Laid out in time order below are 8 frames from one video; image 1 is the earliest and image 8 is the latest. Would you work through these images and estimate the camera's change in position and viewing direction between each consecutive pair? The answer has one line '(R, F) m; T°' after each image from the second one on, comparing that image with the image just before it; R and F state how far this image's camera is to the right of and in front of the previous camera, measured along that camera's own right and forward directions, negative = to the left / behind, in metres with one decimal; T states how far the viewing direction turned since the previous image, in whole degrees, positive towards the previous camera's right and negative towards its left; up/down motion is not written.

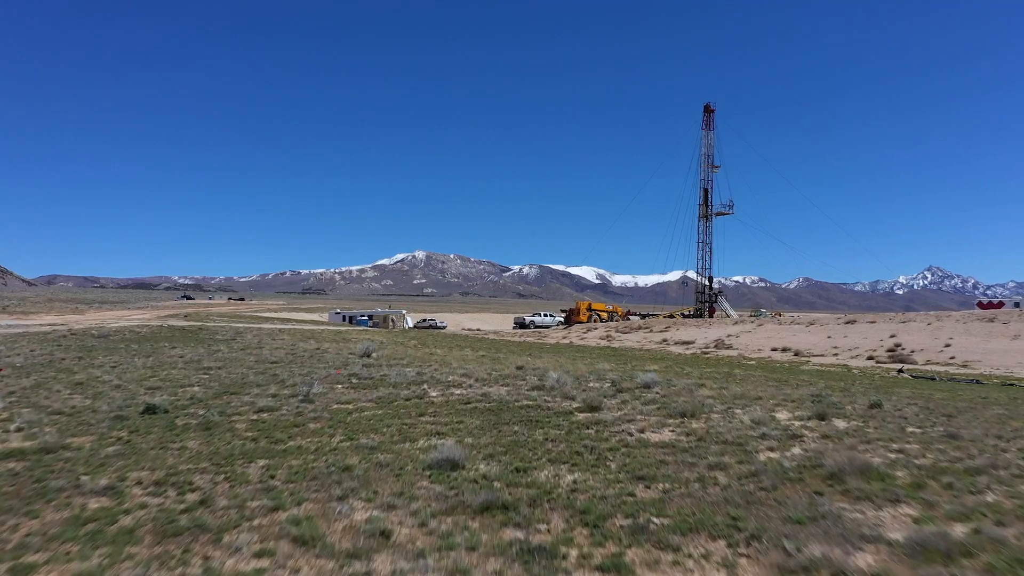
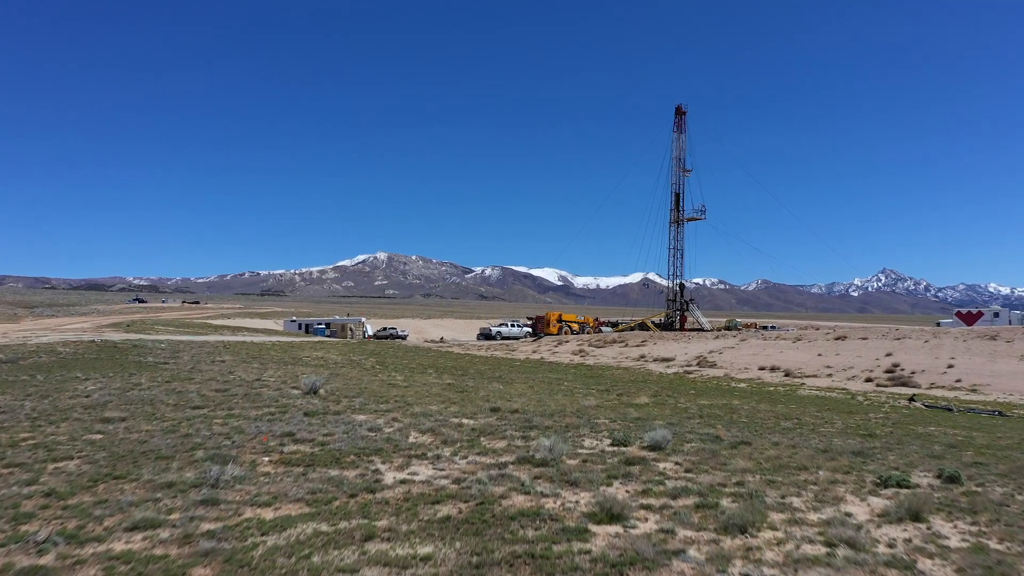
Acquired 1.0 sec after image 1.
(-0.2, +2.8) m; +3°
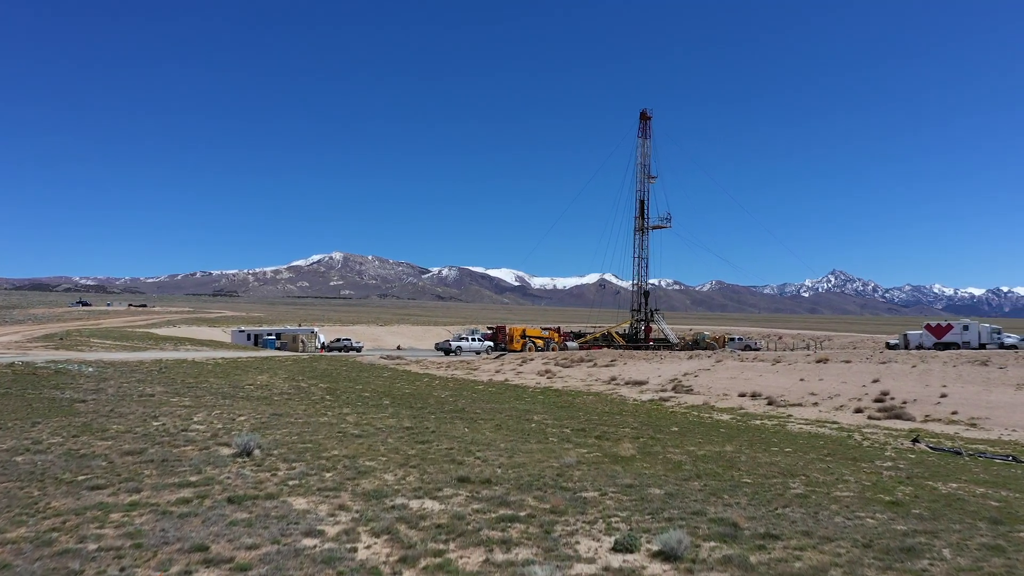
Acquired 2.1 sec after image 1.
(-0.2, +2.3) m; +3°
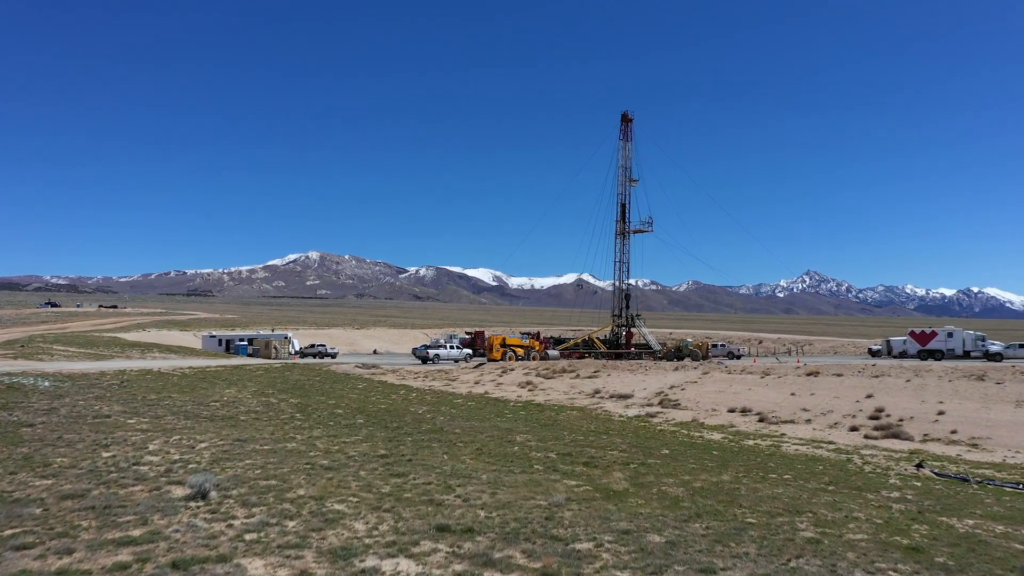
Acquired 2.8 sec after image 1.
(-0.1, +1.3) m; +2°
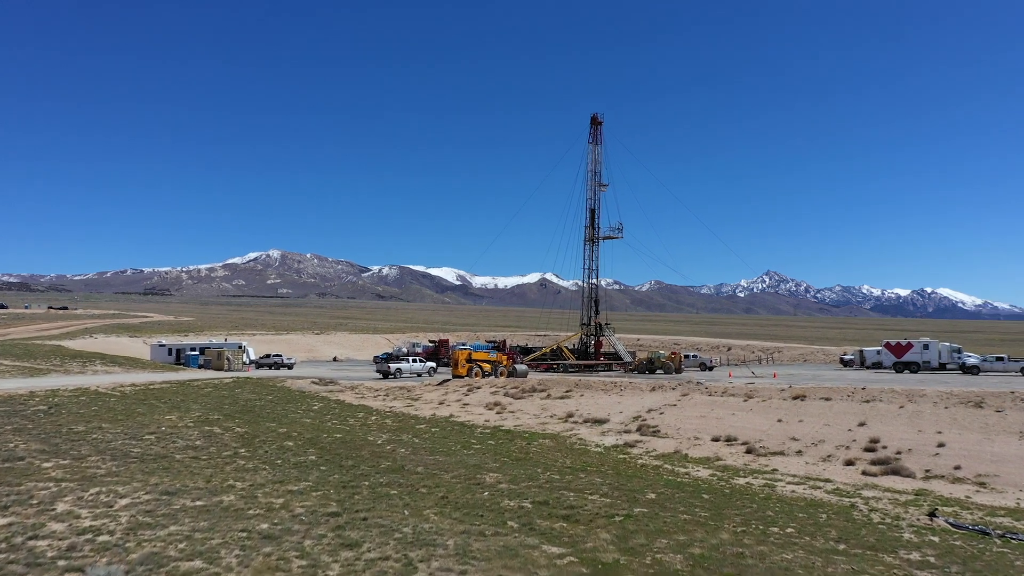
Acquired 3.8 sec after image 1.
(-0.1, +2.2) m; +3°
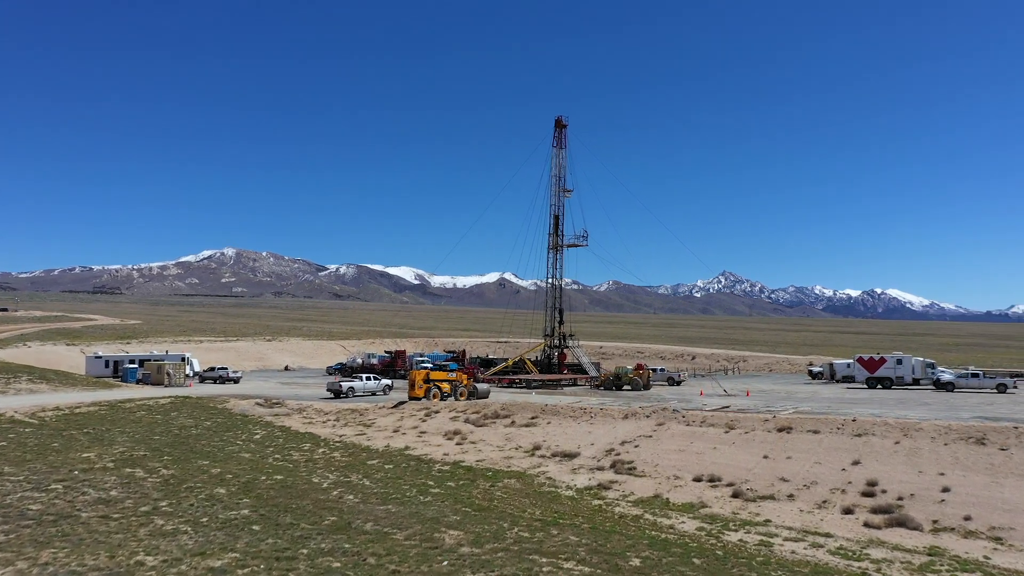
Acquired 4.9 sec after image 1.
(-0.1, +2.6) m; +3°
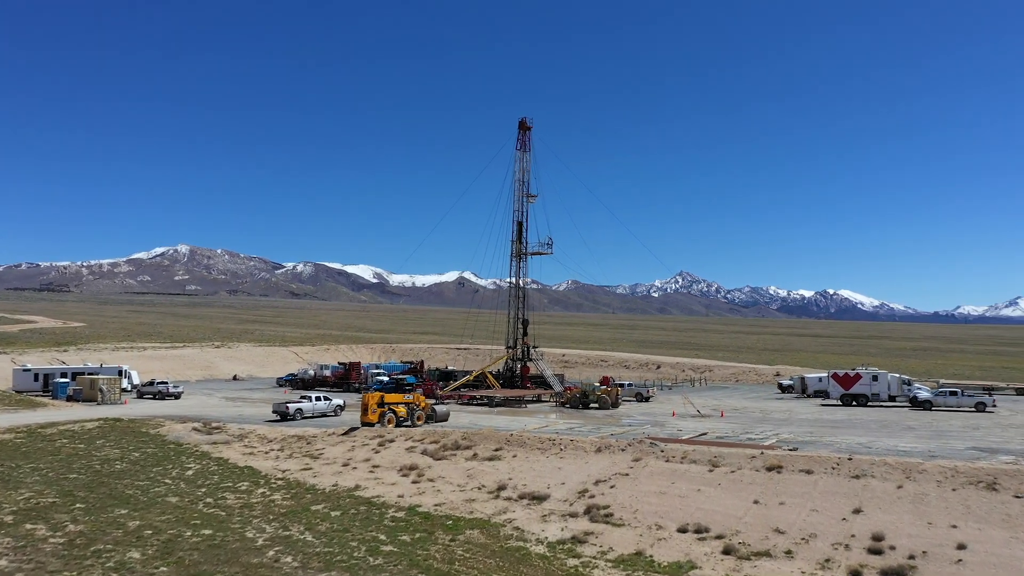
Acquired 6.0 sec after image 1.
(-0.1, +2.7) m; +3°
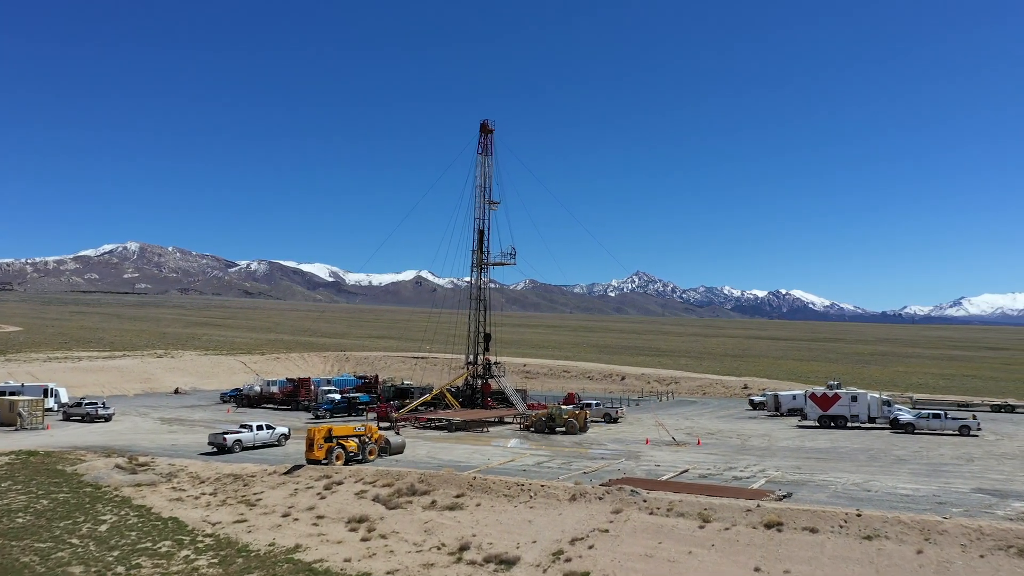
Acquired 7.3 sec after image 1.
(-0.2, +3.1) m; +3°
